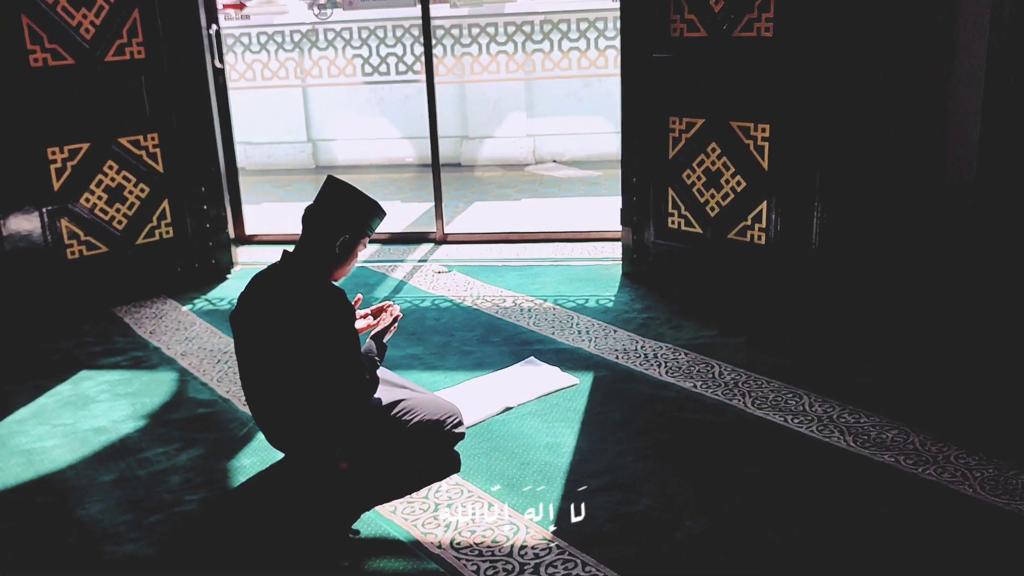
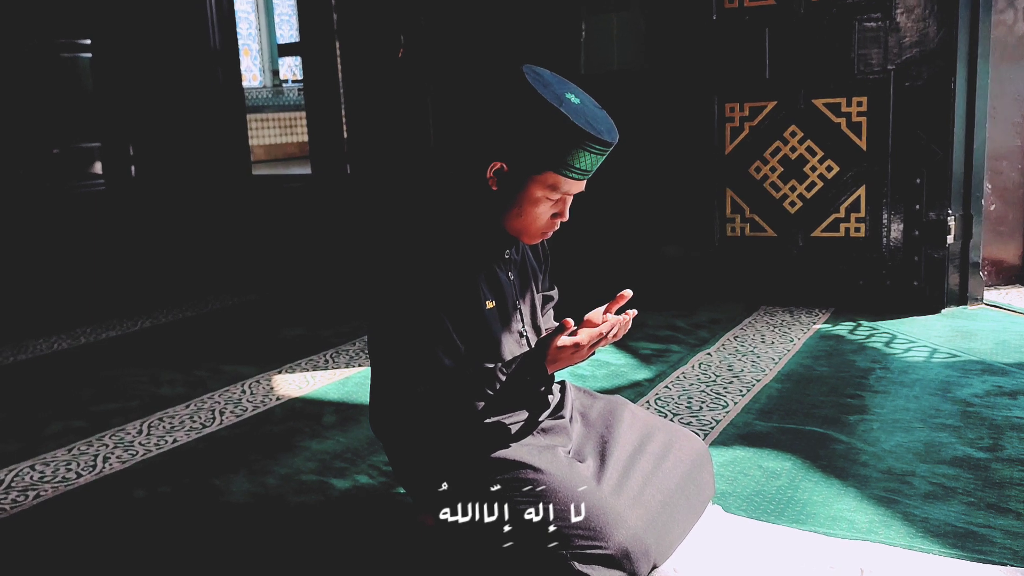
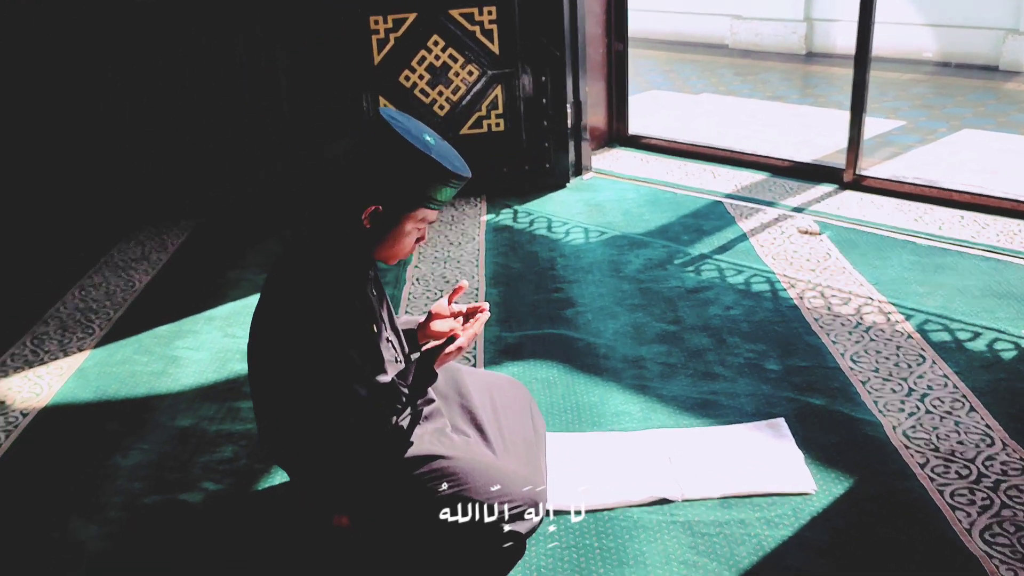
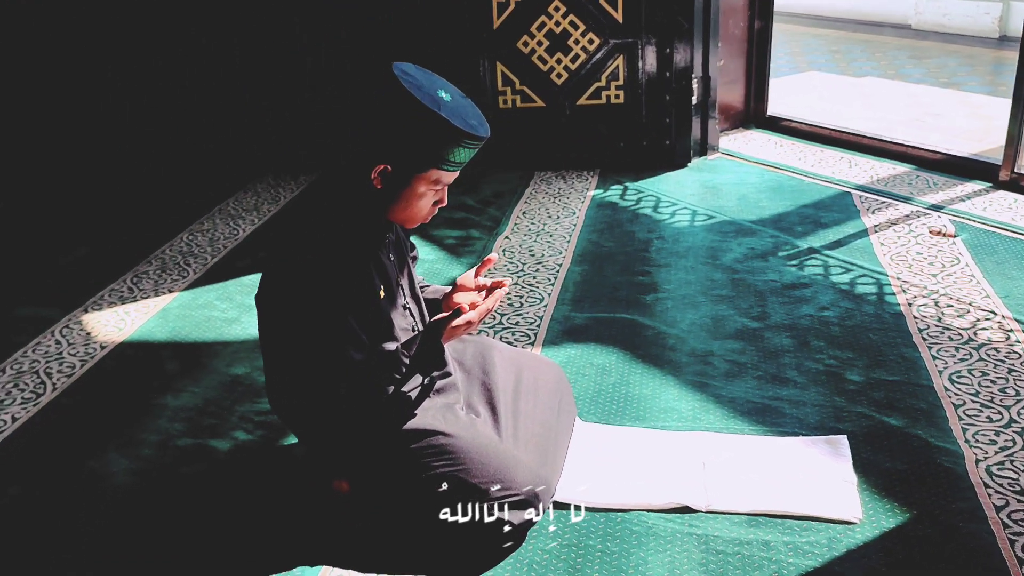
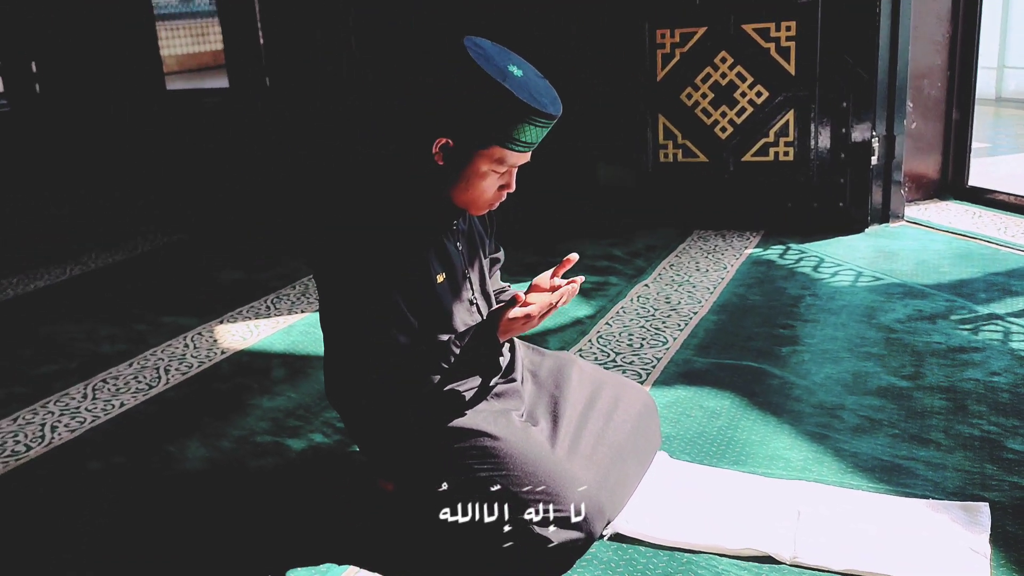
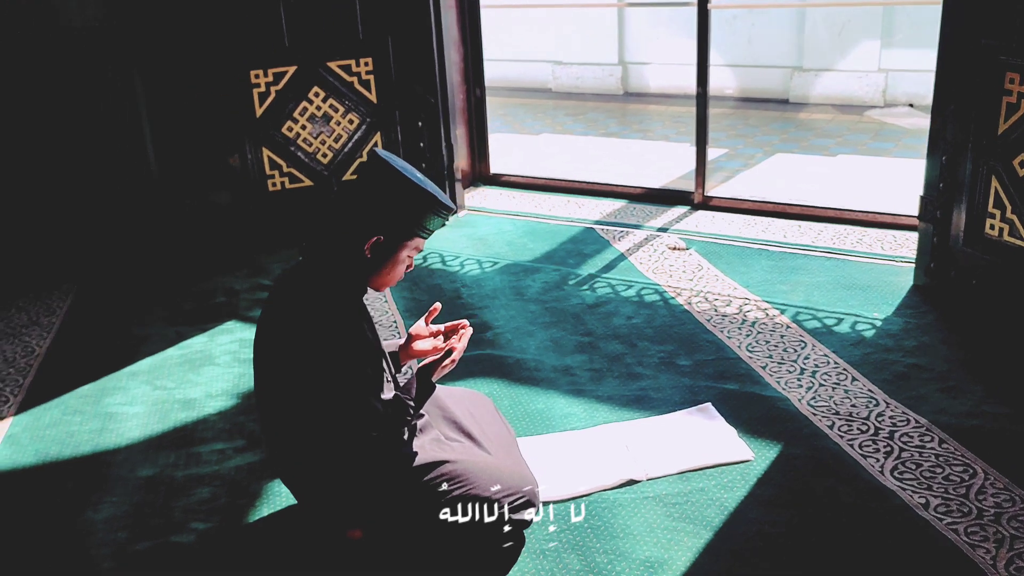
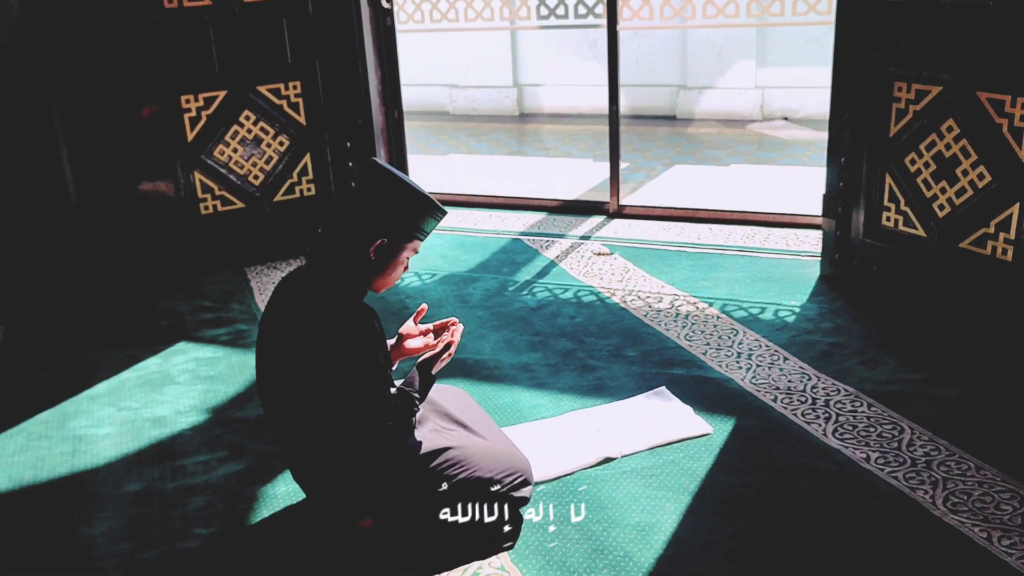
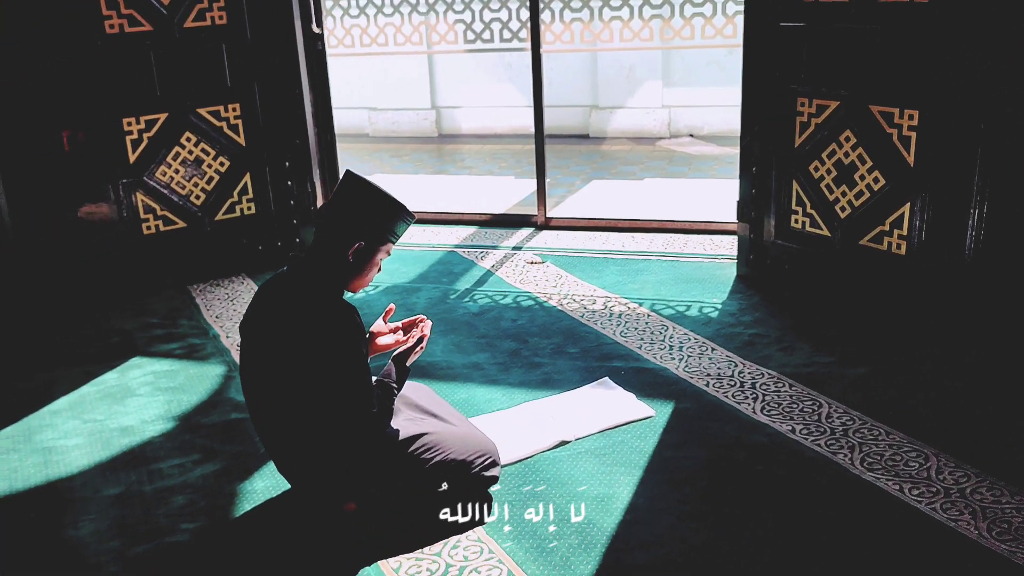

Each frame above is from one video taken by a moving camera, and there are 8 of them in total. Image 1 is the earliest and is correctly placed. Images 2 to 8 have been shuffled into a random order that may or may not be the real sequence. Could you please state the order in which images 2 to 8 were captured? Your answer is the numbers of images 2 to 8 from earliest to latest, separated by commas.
8, 7, 6, 3, 4, 5, 2
